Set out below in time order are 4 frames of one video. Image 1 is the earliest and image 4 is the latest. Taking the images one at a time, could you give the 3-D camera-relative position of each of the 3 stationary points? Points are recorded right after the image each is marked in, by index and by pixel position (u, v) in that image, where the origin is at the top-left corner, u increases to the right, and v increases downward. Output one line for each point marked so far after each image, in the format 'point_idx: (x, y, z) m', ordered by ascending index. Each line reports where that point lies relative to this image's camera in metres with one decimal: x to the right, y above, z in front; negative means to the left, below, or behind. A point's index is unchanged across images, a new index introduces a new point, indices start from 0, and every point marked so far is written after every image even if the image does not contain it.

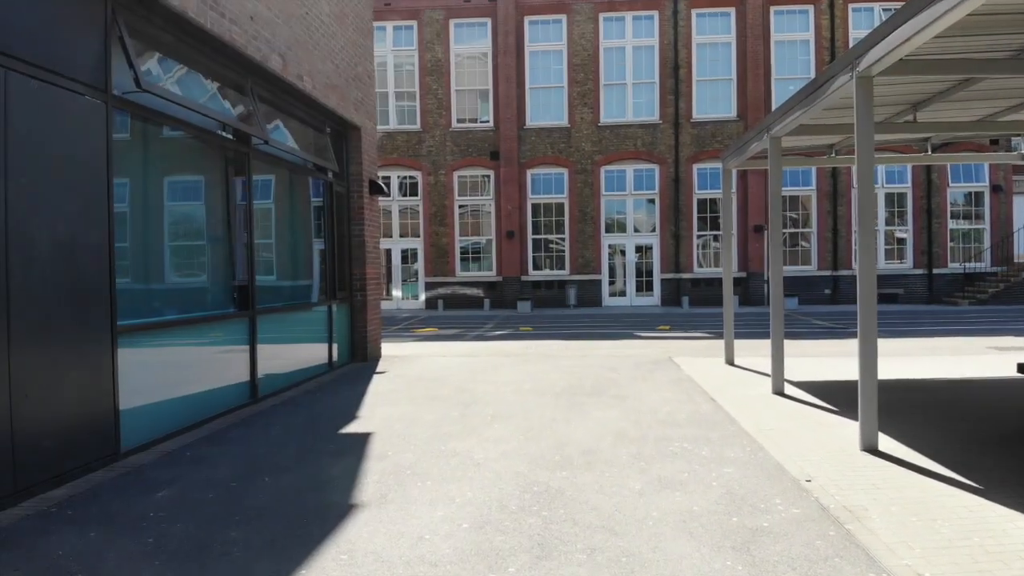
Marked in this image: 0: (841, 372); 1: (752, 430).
0: (+4.2, -1.1, +10.5) m
1: (+1.9, -1.1, +6.3) m
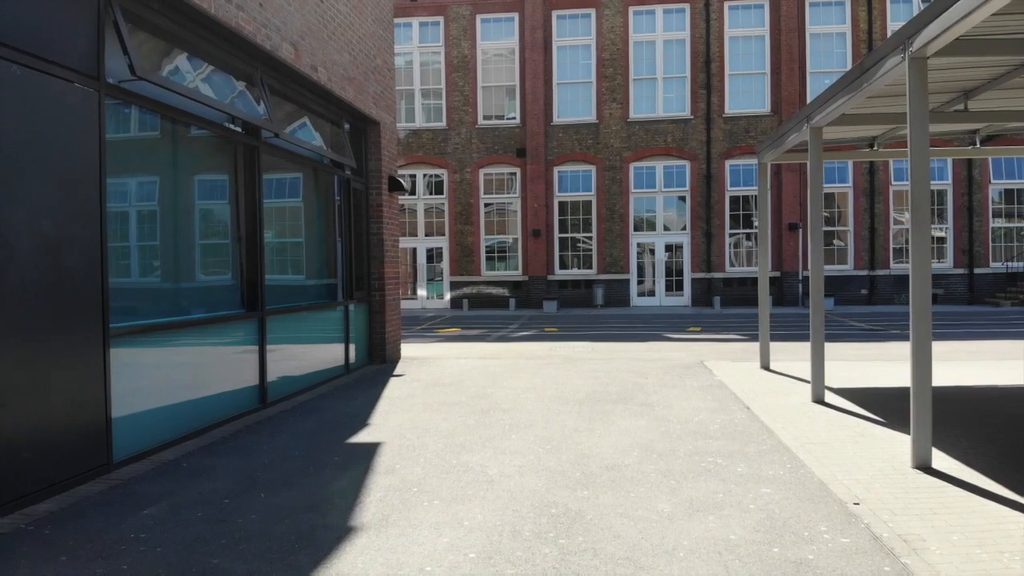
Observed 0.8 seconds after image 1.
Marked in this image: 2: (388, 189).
0: (+4.5, -1.1, +9.9) m
1: (+2.0, -1.1, +5.8) m
2: (-1.6, +1.3, +10.8) m
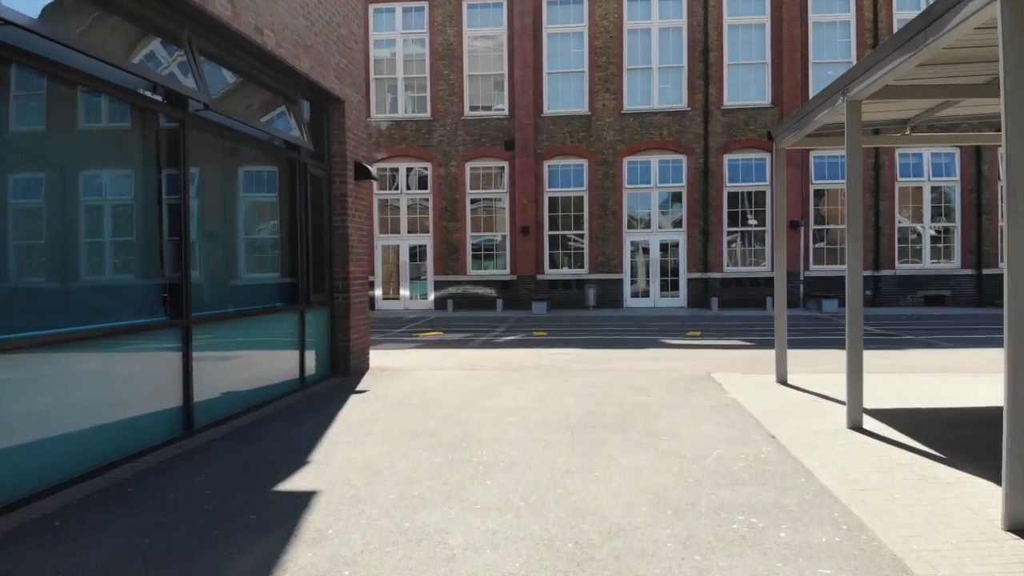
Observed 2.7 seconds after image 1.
0: (+4.3, -1.1, +8.7) m
1: (+1.8, -1.2, +4.6) m
2: (-1.8, +1.3, +9.5) m
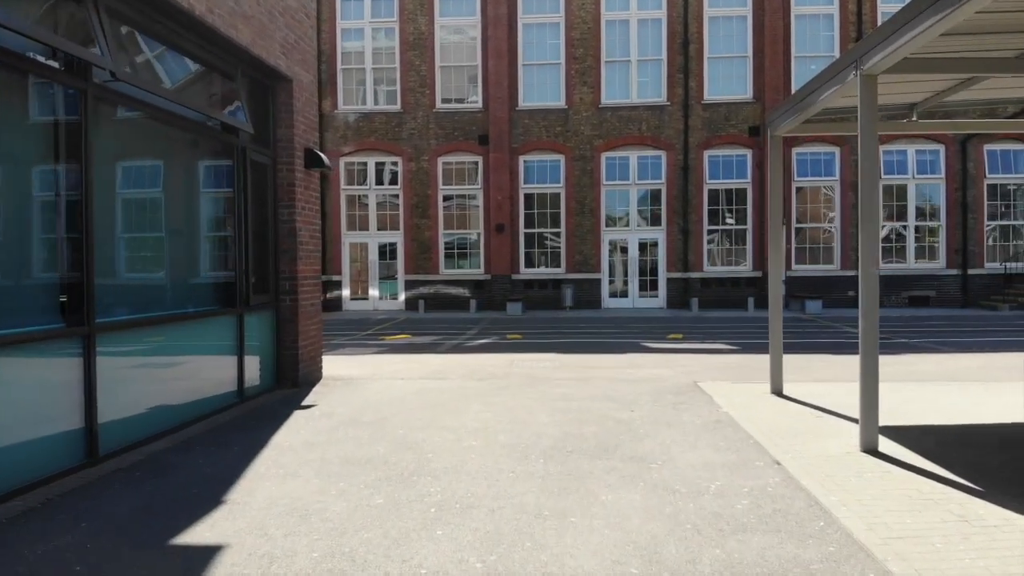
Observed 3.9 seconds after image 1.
0: (+4.0, -1.1, +7.9) m
1: (+1.6, -1.2, +3.7) m
2: (-2.2, +1.3, +8.5) m
